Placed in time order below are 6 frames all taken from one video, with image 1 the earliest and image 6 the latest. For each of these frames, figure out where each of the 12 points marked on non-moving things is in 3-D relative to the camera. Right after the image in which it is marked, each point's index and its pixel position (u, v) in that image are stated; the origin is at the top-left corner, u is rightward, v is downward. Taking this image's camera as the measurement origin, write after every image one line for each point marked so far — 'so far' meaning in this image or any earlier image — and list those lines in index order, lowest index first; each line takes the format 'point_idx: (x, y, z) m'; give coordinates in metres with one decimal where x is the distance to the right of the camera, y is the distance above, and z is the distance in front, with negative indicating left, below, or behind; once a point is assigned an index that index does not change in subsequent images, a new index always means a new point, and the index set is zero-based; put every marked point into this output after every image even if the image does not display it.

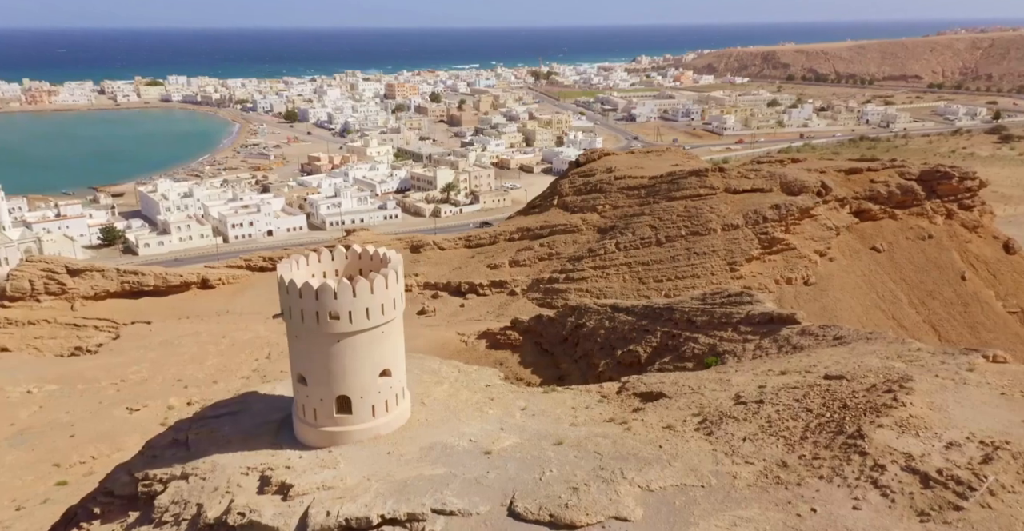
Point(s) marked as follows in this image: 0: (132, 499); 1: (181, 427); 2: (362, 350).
0: (-5.2, -3.1, +10.9) m
1: (-4.9, -2.4, +11.9) m
2: (-2.0, -1.1, +10.5) m
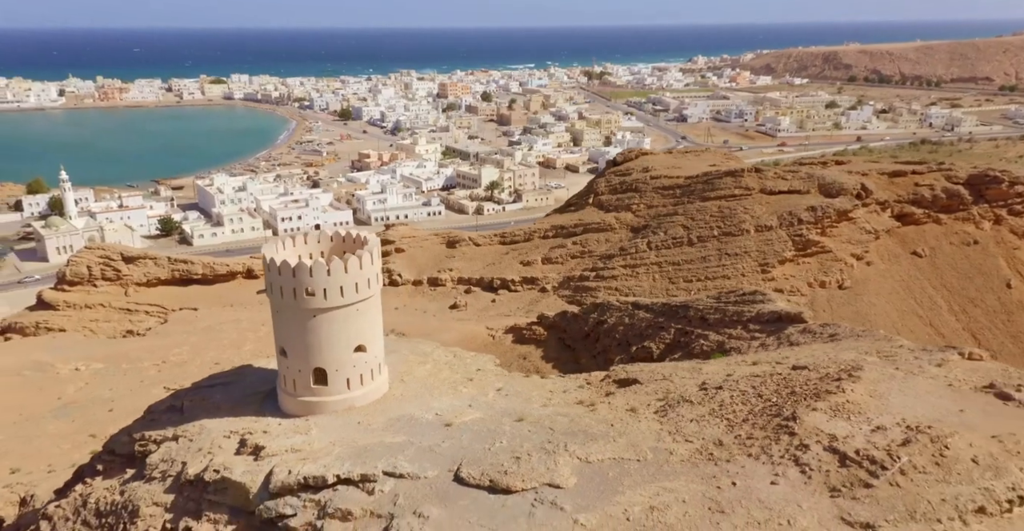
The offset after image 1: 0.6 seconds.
0: (-5.7, -2.8, +11.9) m
1: (-5.3, -2.0, +12.9) m
2: (-2.5, -0.8, +11.3) m
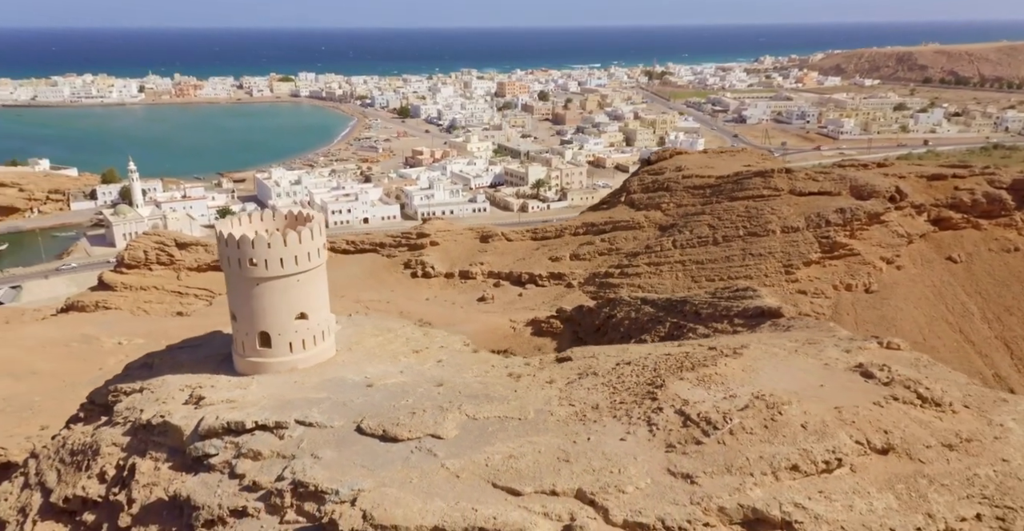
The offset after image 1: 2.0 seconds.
0: (-6.9, -2.3, +13.6) m
1: (-6.4, -1.6, +14.5) m
2: (-3.7, -0.4, +12.8) m
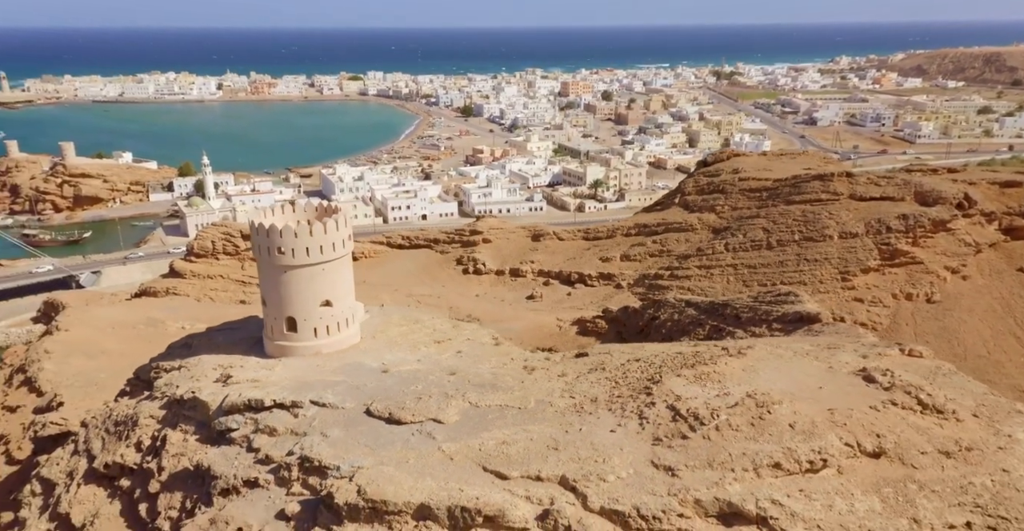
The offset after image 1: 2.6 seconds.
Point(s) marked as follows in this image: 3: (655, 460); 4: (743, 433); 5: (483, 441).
0: (-6.6, -2.0, +14.5) m
1: (-6.0, -1.3, +15.4) m
2: (-3.5, -0.2, +13.4) m
3: (+1.6, -2.2, +9.1) m
4: (+2.7, -1.9, +9.3) m
5: (-0.4, -2.2, +10.0) m
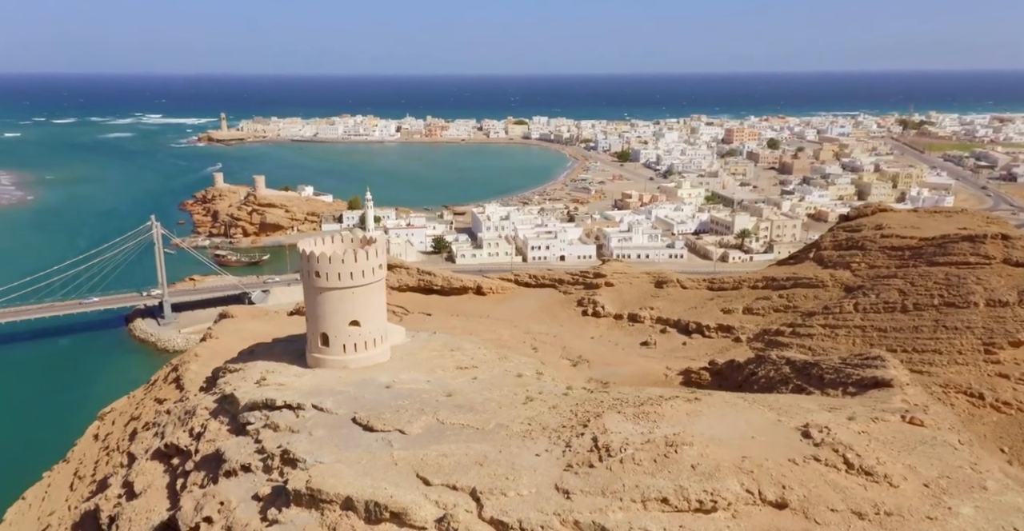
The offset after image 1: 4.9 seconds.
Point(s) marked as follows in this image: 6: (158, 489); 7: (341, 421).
0: (-6.3, -2.3, +17.0) m
1: (-5.5, -1.8, +17.8) m
2: (-3.3, -0.7, +15.3) m
3: (+0.6, -2.7, +9.9) m
4: (+1.6, -2.5, +9.9) m
5: (-1.2, -2.6, +11.2) m
6: (-6.4, -4.0, +14.4) m
7: (-2.7, -2.5, +12.7) m
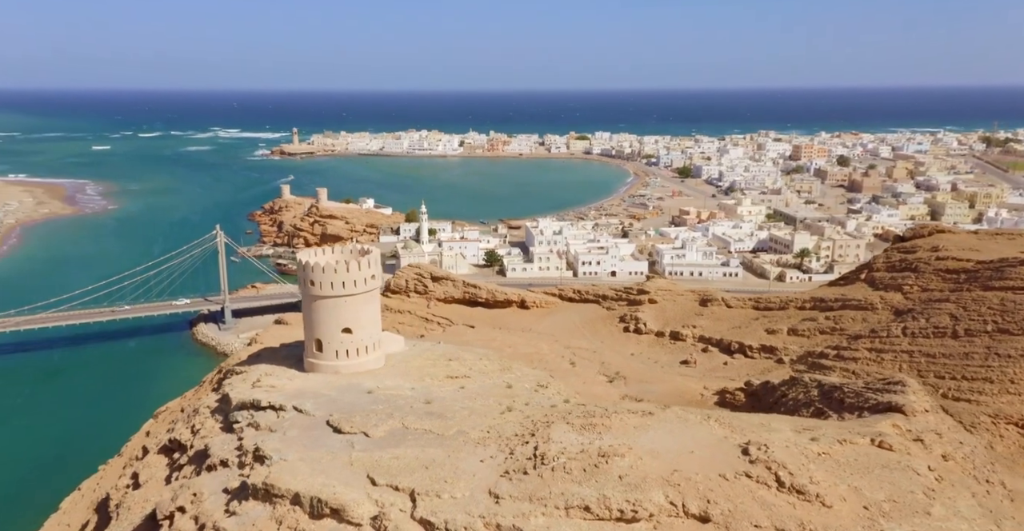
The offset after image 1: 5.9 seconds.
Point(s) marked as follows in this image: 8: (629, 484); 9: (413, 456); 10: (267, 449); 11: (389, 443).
0: (-6.5, -2.5, +18.0) m
1: (-5.5, -2.0, +18.7) m
2: (-3.6, -0.9, +16.1) m
3: (-0.3, -2.9, +10.3) m
4: (+0.8, -2.7, +10.2) m
5: (-1.9, -2.8, +11.8) m
6: (-6.8, -4.1, +15.4) m
7: (-3.3, -2.6, +13.4) m
8: (+1.5, -2.7, +10.0) m
9: (-1.4, -2.7, +11.5) m
10: (-3.8, -2.8, +12.4) m
11: (-1.8, -2.7, +12.2) m
